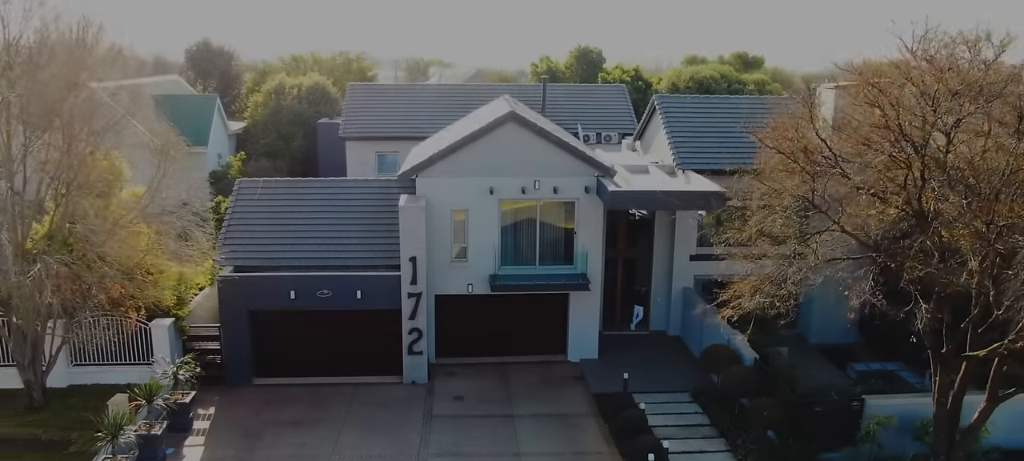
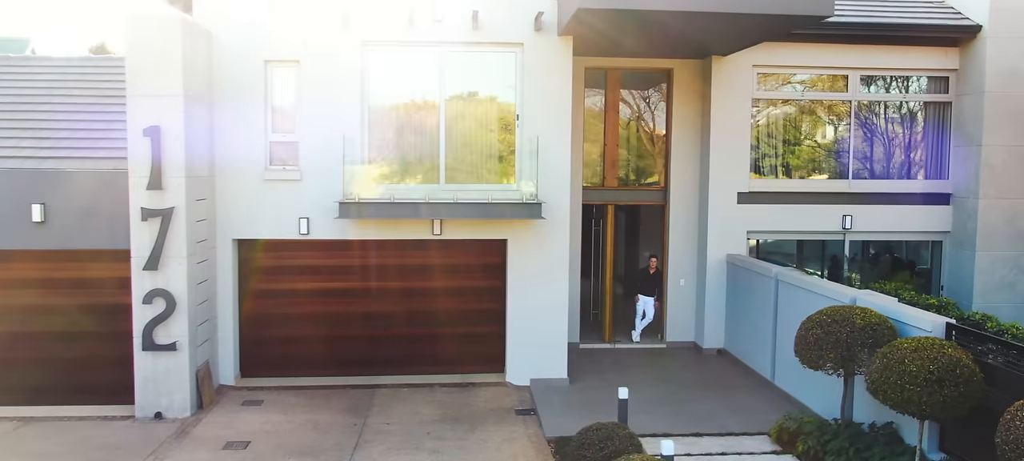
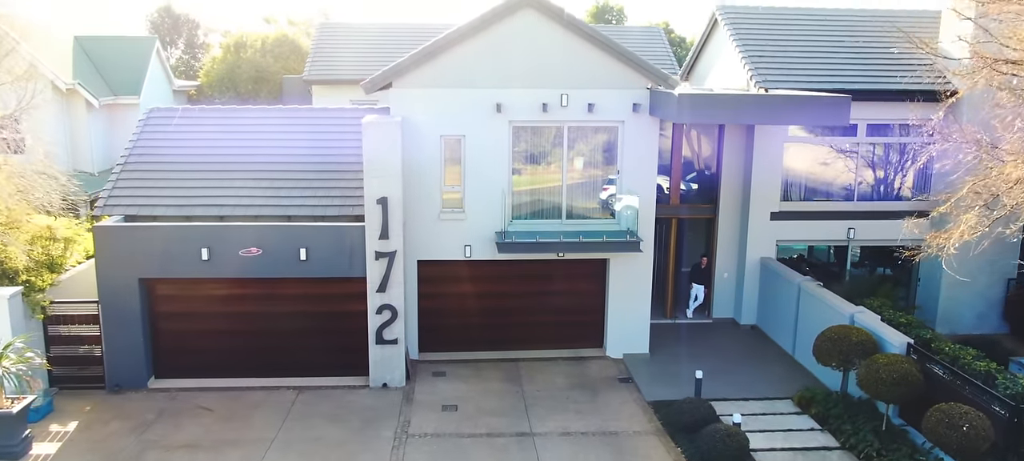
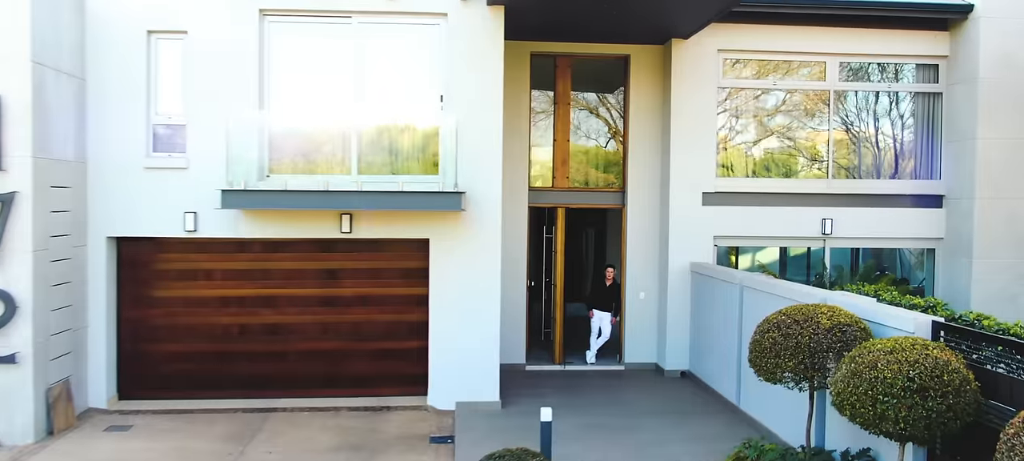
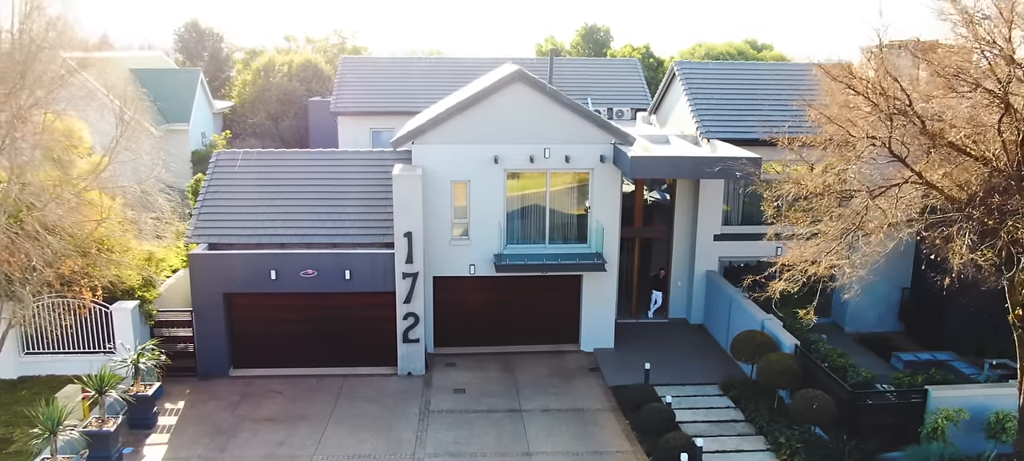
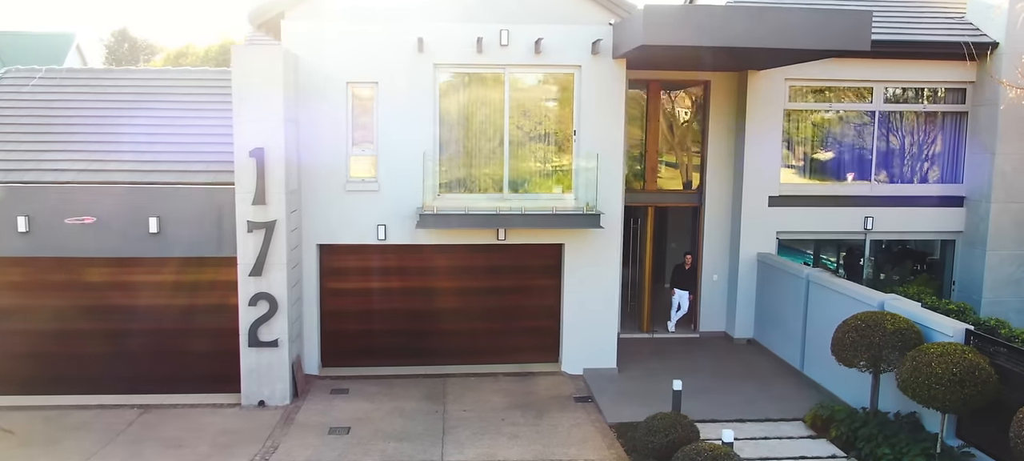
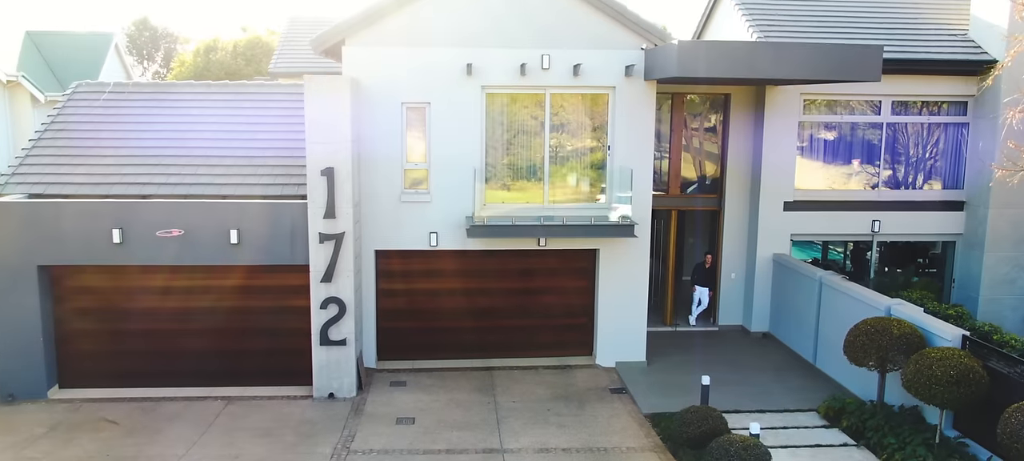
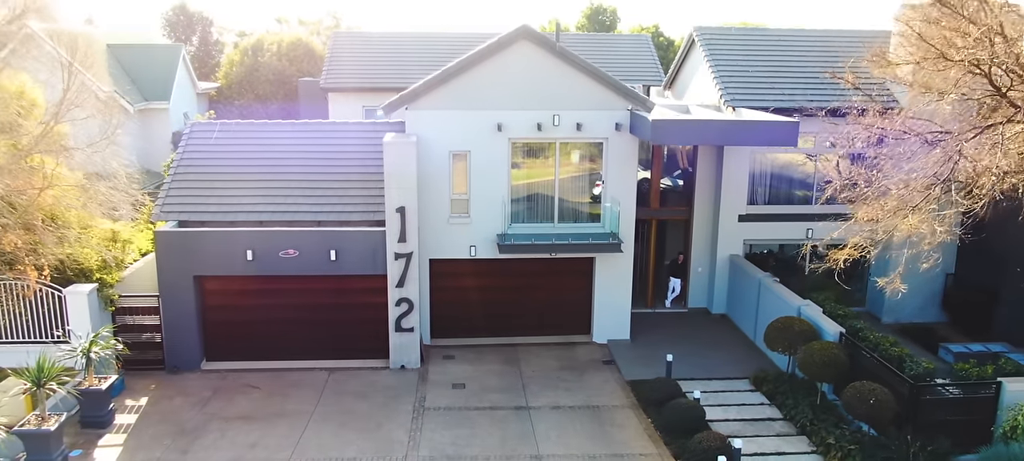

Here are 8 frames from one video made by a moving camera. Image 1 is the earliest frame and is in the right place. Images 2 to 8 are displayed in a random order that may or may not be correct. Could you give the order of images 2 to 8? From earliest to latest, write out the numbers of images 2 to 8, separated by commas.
5, 8, 3, 7, 6, 2, 4
